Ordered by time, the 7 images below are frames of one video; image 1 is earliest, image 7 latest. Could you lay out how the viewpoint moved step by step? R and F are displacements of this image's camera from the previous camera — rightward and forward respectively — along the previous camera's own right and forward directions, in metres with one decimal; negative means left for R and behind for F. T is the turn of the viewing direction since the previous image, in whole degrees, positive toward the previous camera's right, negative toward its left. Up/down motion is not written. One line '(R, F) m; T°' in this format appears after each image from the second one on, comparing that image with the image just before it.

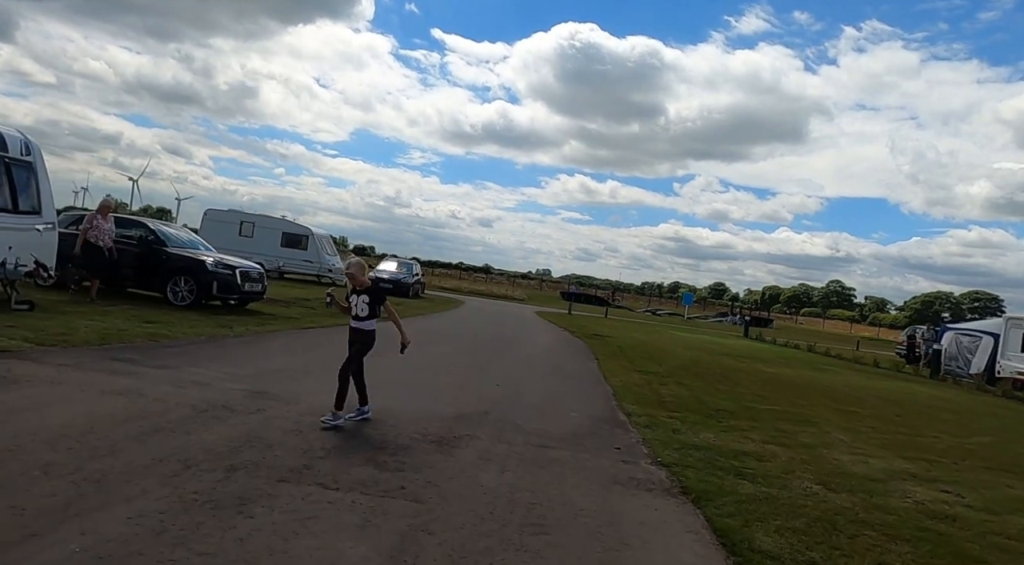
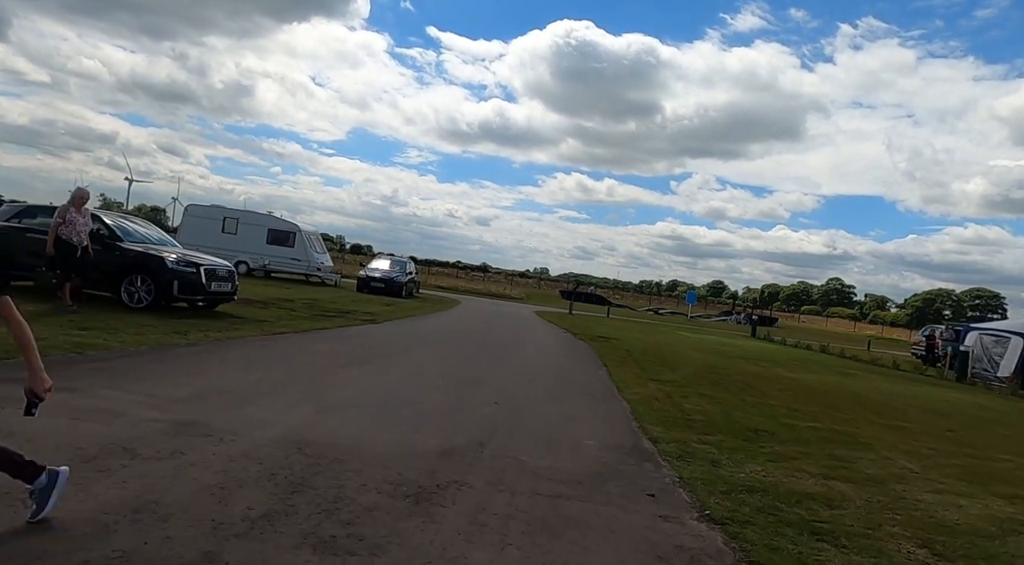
(0.0, +1.6) m; 0°
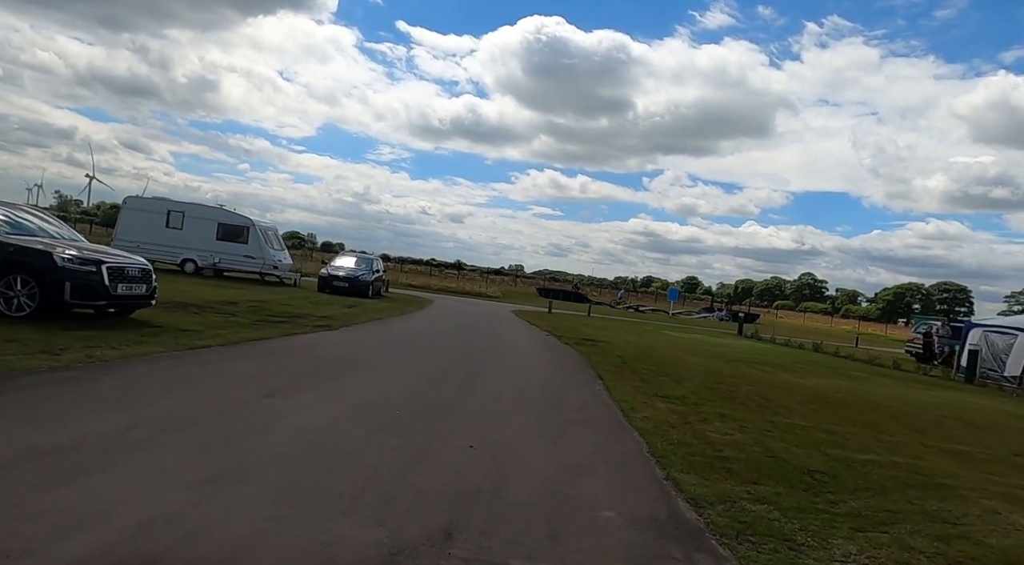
(-0.1, +2.2) m; +2°
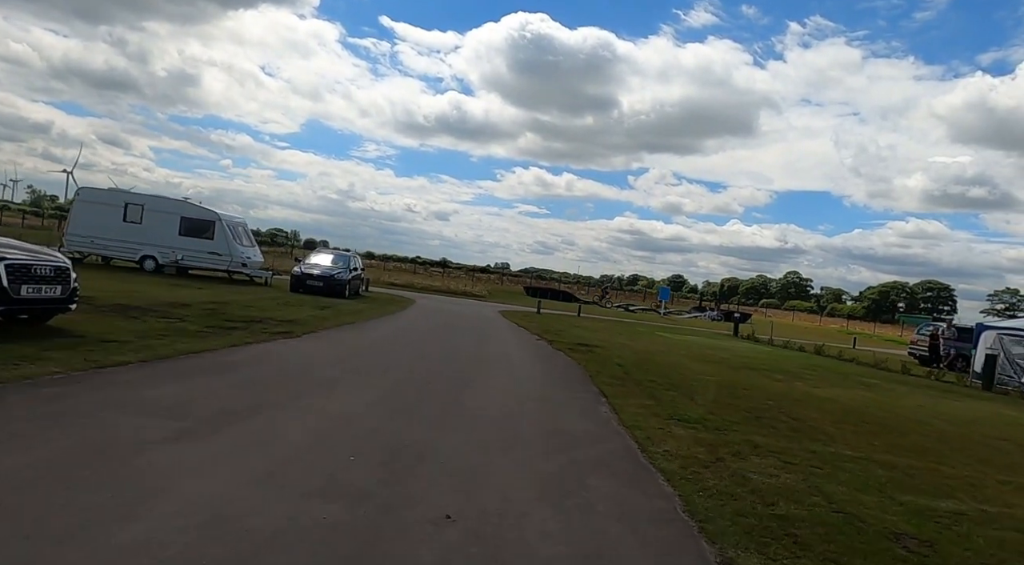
(-0.1, +1.7) m; +1°
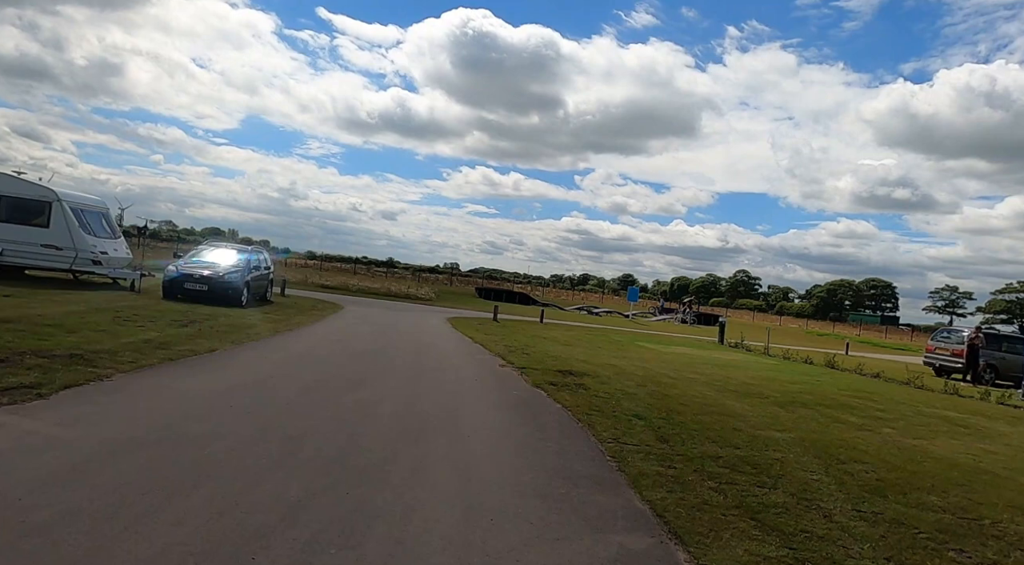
(-0.1, +5.9) m; +5°
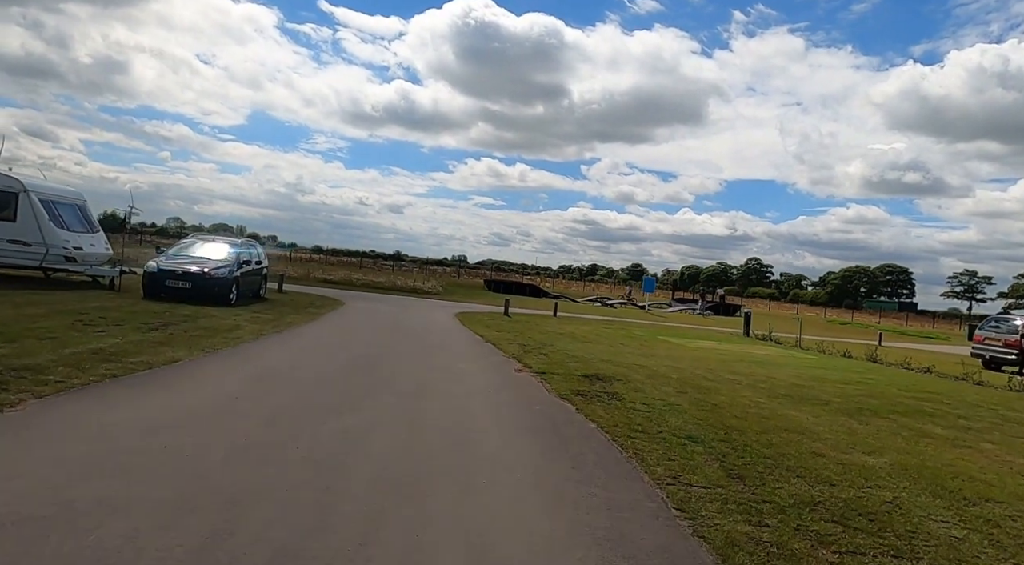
(-0.2, +1.8) m; -1°
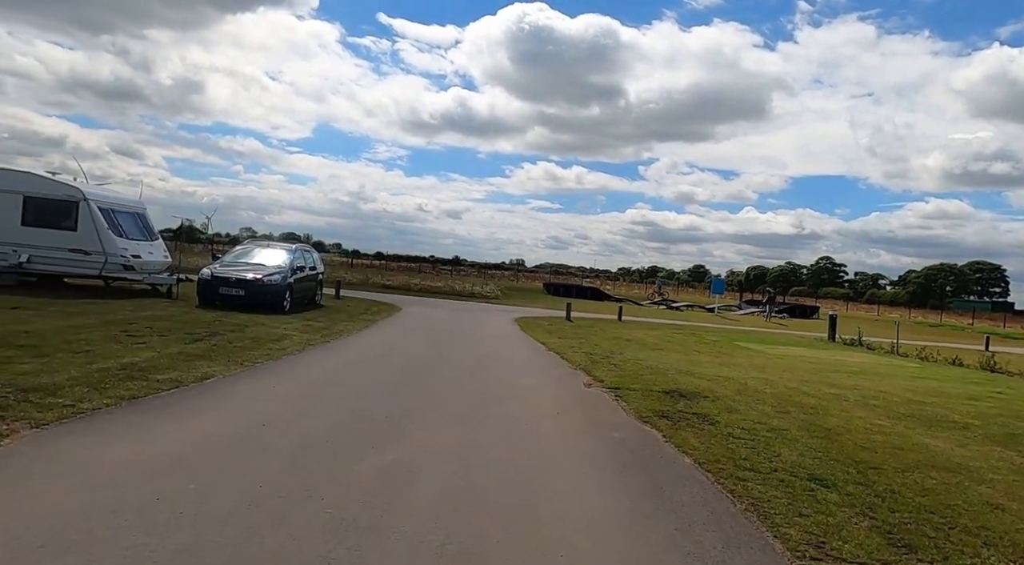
(-0.2, +1.3) m; -5°
